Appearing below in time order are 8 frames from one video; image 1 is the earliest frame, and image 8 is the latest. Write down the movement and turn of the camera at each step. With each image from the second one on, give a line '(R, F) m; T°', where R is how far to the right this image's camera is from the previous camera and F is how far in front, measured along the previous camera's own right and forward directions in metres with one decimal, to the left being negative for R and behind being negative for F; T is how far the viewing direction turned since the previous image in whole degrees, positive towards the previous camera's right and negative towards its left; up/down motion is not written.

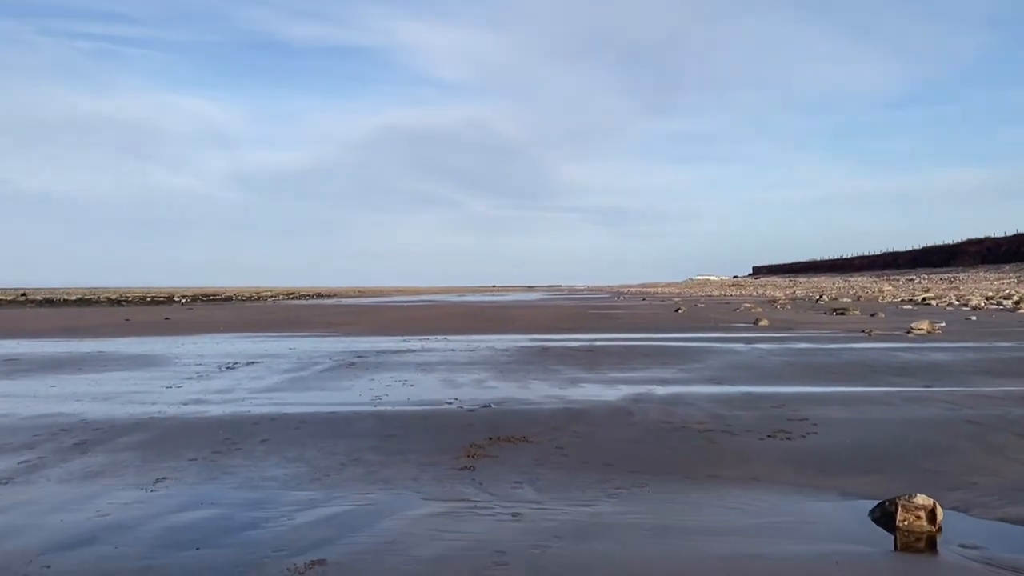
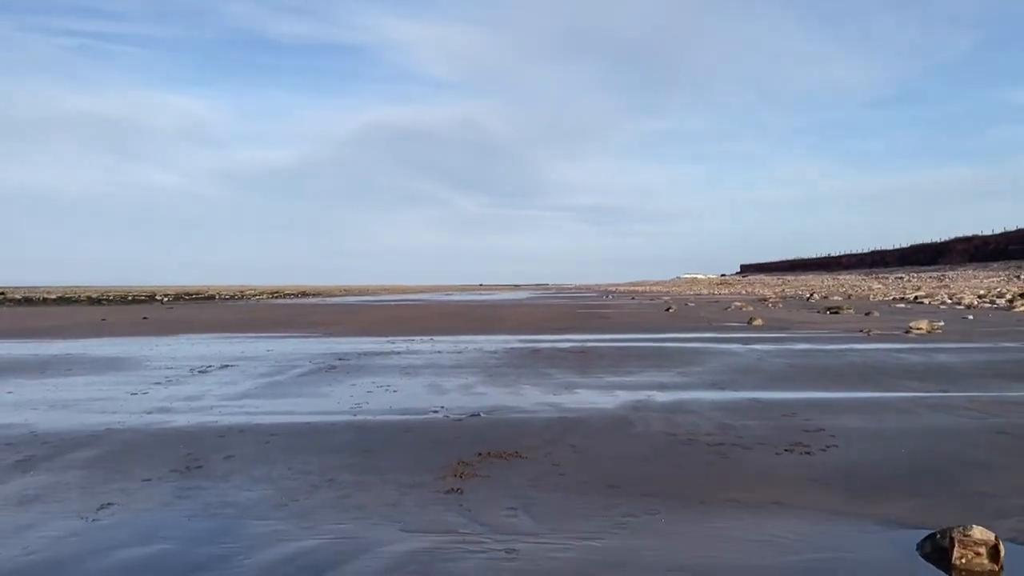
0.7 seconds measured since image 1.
(0.0, +0.7) m; +1°
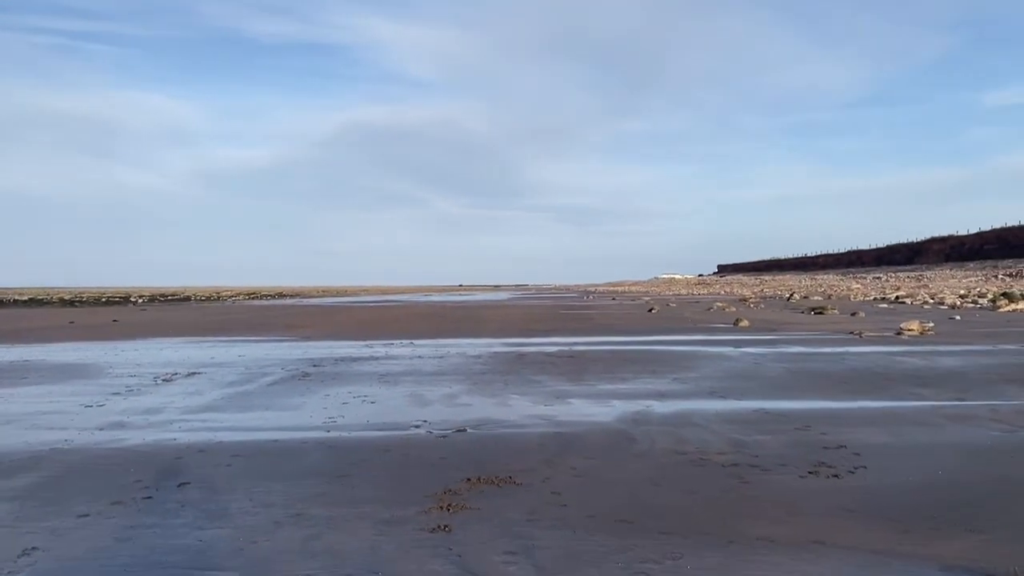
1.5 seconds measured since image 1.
(-0.1, +0.8) m; +1°
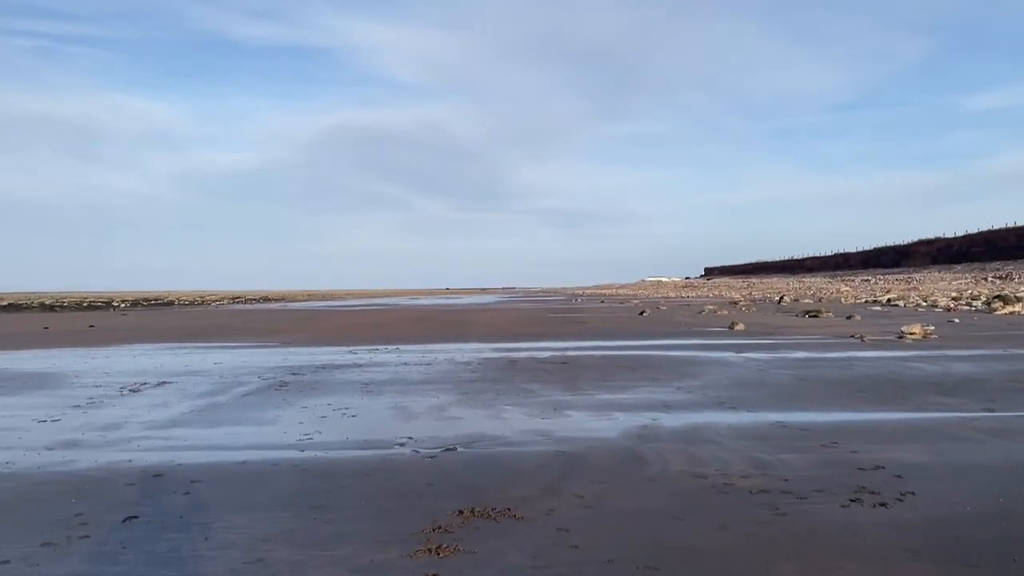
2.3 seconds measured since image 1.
(-0.1, +0.8) m; +1°
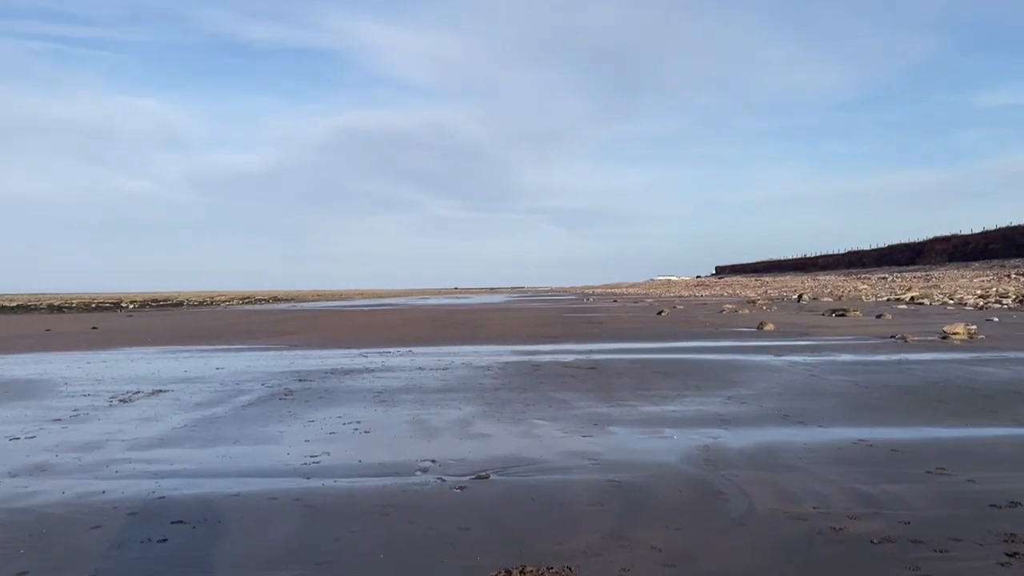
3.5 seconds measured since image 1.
(-0.2, +1.1) m; -1°
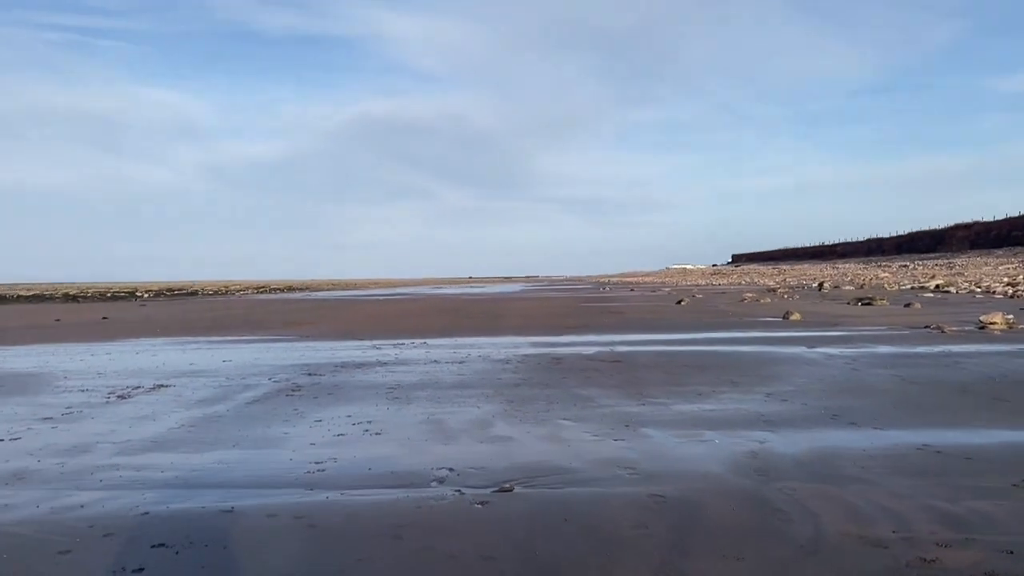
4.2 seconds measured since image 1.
(-0.1, +0.7) m; -1°
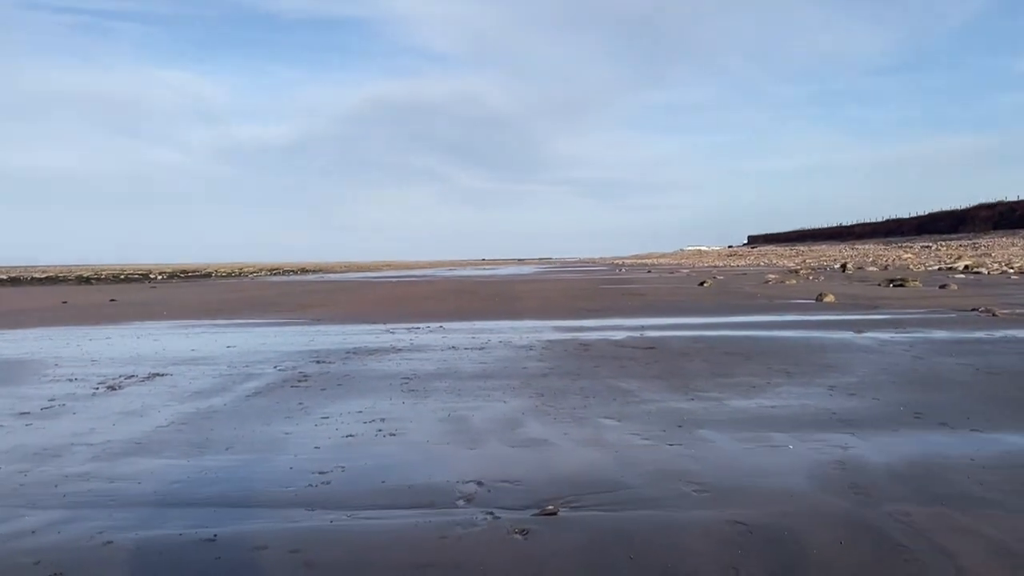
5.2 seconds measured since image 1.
(-0.2, +1.0) m; -1°
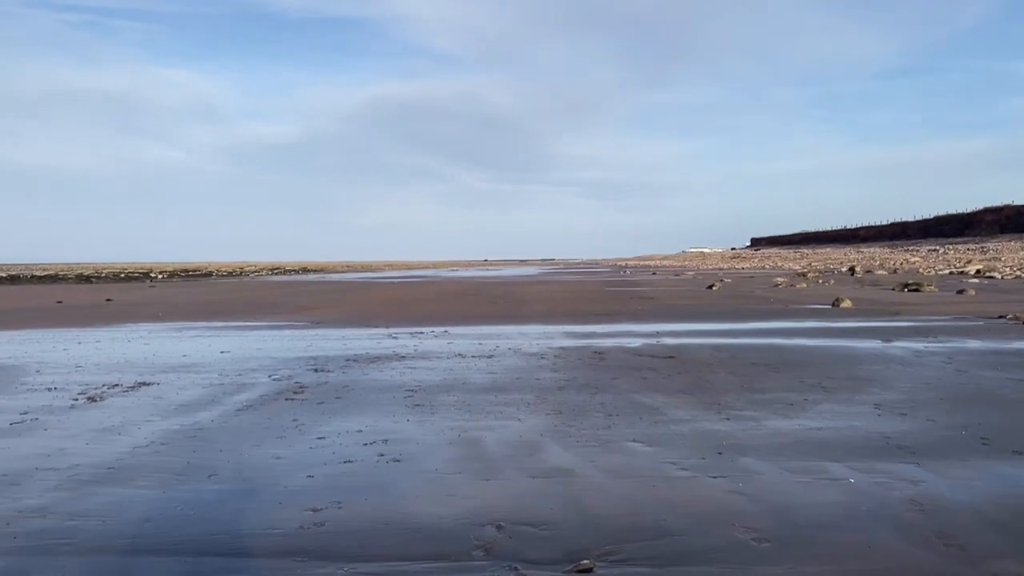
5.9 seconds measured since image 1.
(-0.1, +0.7) m; 0°
